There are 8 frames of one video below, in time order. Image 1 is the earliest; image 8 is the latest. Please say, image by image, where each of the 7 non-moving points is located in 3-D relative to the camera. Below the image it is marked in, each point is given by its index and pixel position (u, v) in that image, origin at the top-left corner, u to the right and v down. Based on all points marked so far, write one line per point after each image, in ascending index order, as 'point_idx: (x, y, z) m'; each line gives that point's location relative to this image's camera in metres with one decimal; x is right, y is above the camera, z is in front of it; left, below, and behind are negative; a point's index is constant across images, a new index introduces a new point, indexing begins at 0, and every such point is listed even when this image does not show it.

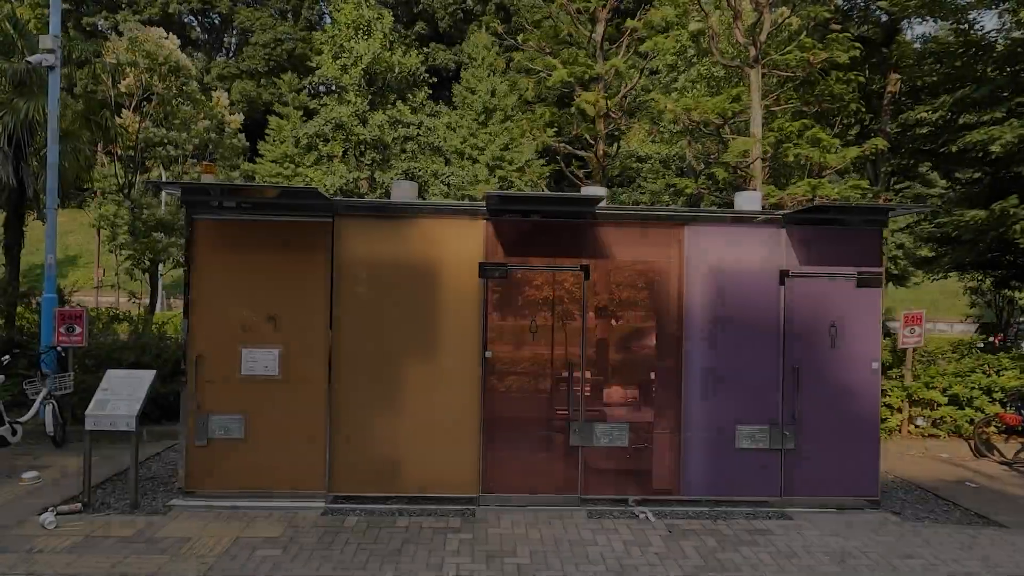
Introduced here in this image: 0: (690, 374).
0: (+1.8, -0.9, +6.7) m
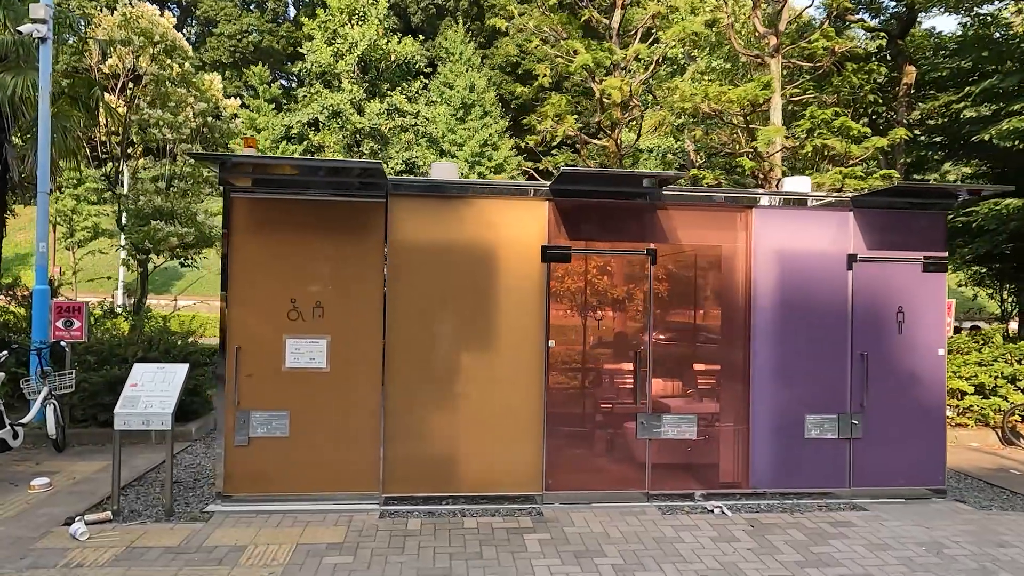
0: (+2.4, -0.7, +6.5) m
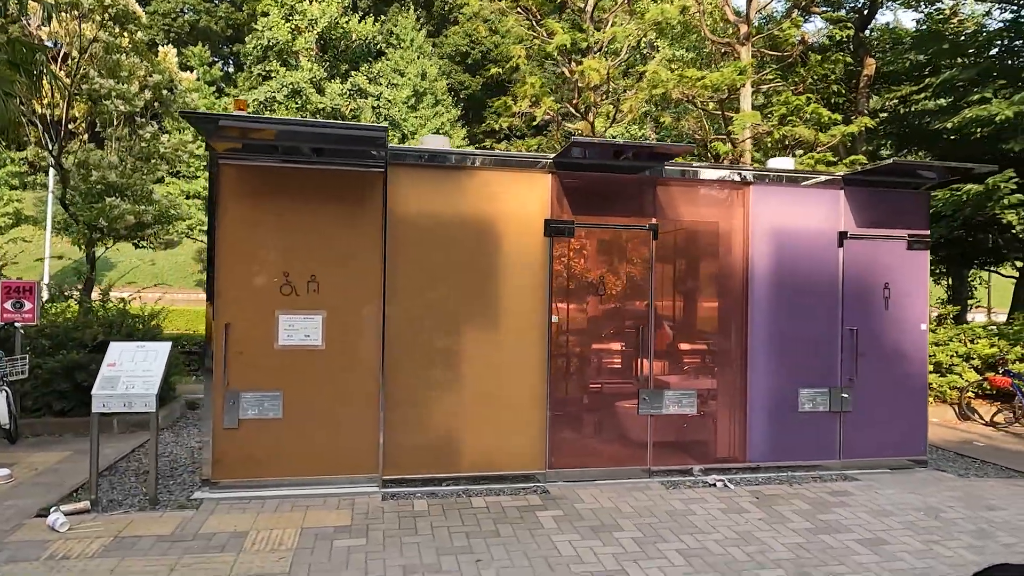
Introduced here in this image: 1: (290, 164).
0: (+2.4, -0.5, +6.5) m
1: (-2.1, +1.1, +5.7) m
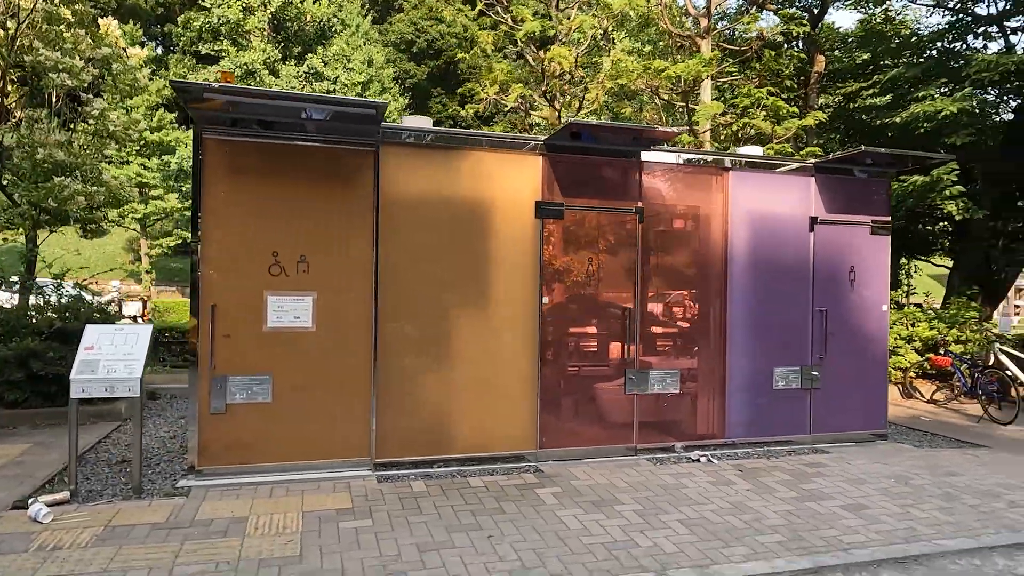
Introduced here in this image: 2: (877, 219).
0: (+2.3, -0.3, +6.8) m
1: (-2.1, +1.3, +5.5) m
2: (+4.0, +0.7, +7.2) m
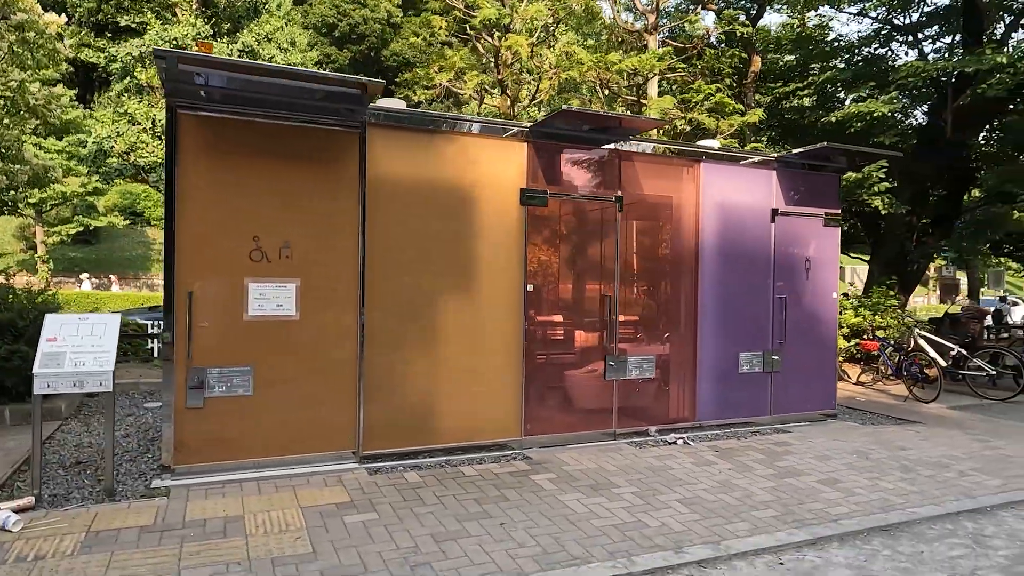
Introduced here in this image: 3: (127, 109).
0: (+2.0, -0.2, +7.0) m
1: (-2.2, +1.4, +5.1) m
2: (+3.7, +0.9, +7.7) m
3: (-7.3, +3.4, +12.4) m
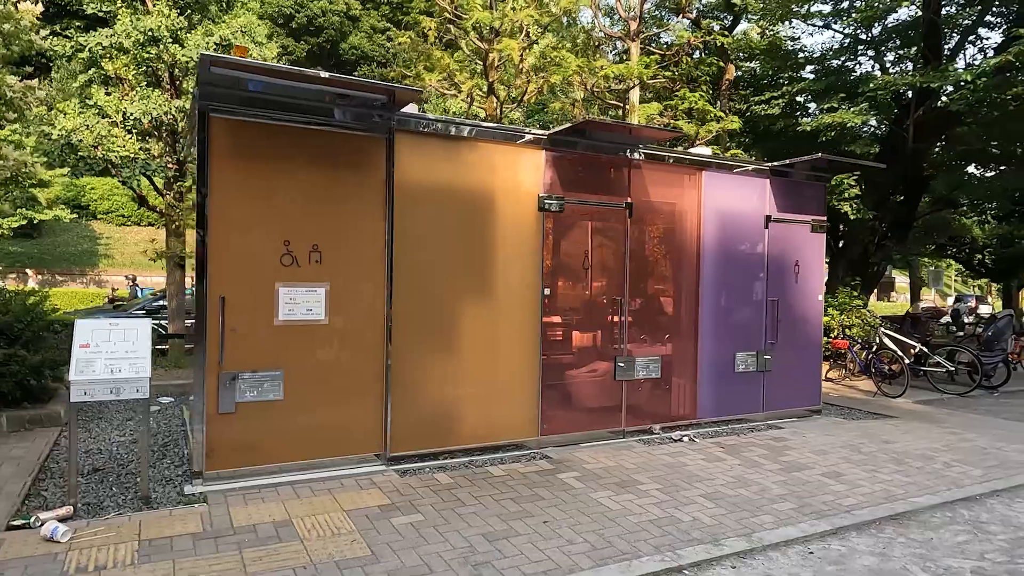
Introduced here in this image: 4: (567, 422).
0: (+2.1, -0.2, +7.3) m
1: (-1.9, +1.3, +5.1) m
2: (+3.7, +0.8, +8.1) m
3: (-7.6, +3.4, +11.9) m
4: (+0.5, -1.3, +6.5) m
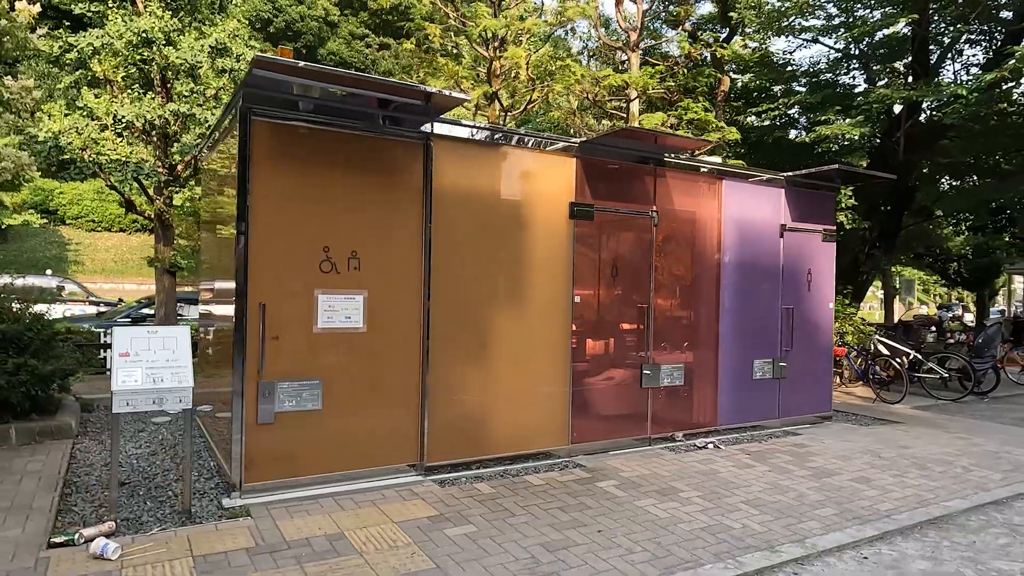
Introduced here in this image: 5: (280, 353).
0: (+2.3, -0.3, +7.4) m
1: (-1.6, +1.3, +5.0) m
2: (+3.9, +0.7, +8.2) m
3: (-7.5, +3.2, +11.6) m
4: (+0.8, -1.4, +6.5) m
5: (-1.7, -0.5, +4.9) m
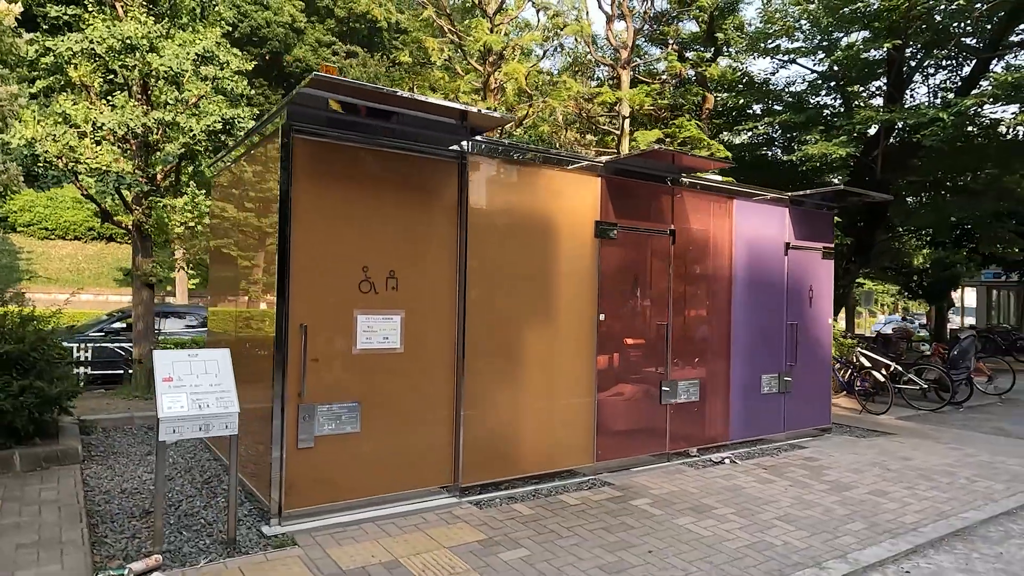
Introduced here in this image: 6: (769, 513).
0: (+2.5, -0.5, +7.5) m
1: (-1.3, +1.1, +4.9) m
2: (+4.0, +0.5, +8.5) m
3: (-7.6, +3.0, +11.2) m
4: (+1.0, -1.6, +6.5) m
5: (-1.4, -0.6, +4.8) m
6: (+2.1, -1.8, +5.4) m
